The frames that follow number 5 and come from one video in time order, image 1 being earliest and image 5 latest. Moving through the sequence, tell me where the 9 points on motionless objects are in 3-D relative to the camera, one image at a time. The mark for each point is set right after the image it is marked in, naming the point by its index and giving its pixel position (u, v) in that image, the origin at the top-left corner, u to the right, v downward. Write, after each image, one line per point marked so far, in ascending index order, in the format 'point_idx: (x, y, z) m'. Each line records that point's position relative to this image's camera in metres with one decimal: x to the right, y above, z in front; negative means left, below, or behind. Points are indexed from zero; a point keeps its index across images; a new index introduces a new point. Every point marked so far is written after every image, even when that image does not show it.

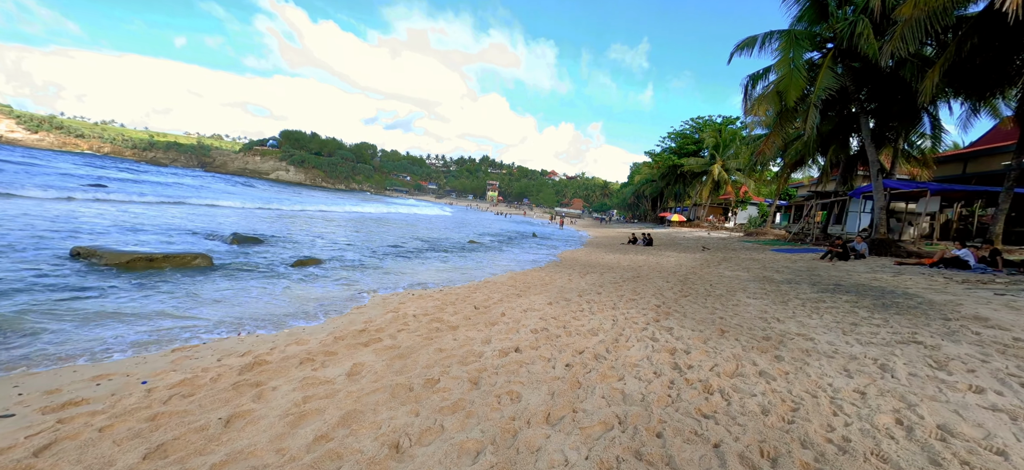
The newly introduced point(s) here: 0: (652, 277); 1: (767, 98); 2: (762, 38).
0: (+3.5, -1.1, +10.8) m
1: (+7.7, +4.0, +12.8) m
2: (+8.2, +6.3, +13.8) m
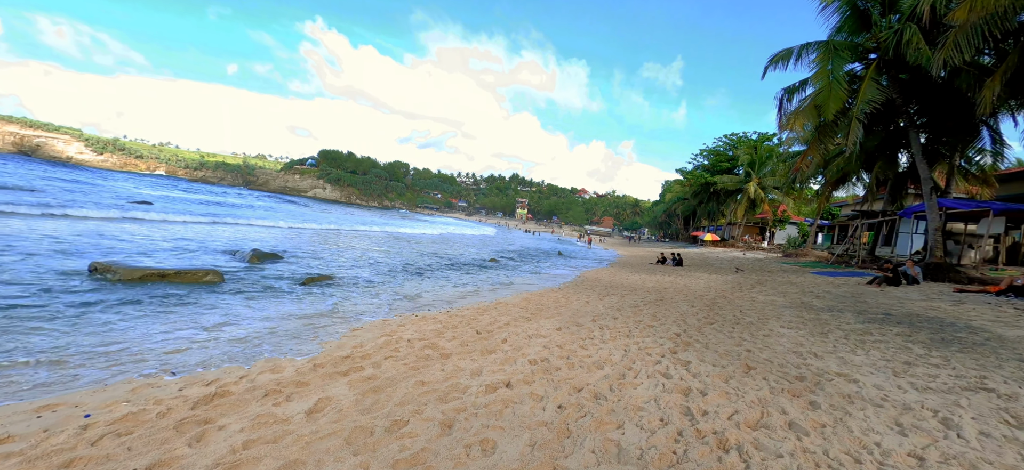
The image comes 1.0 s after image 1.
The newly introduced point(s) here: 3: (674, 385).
0: (+3.9, -1.6, +10.1) m
1: (+8.2, +3.4, +12.0) m
2: (+8.8, +5.6, +13.1) m
3: (+1.6, -1.4, +4.1) m
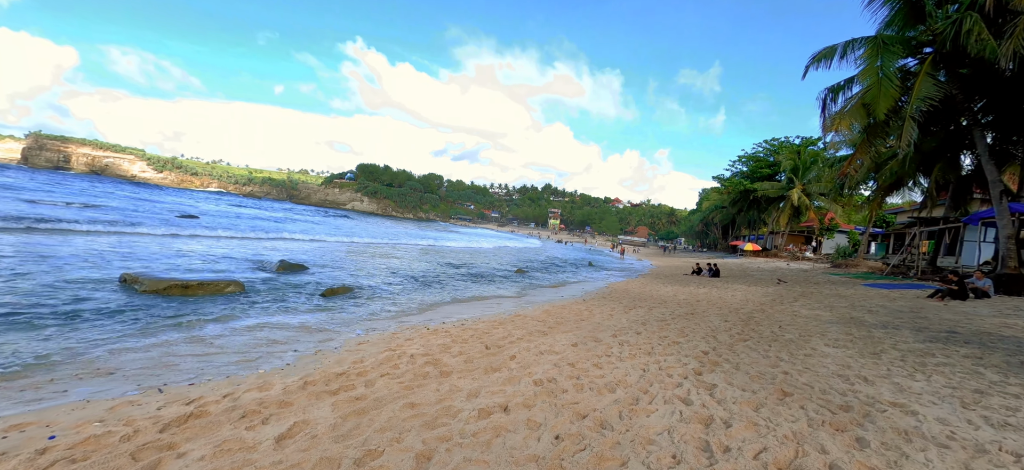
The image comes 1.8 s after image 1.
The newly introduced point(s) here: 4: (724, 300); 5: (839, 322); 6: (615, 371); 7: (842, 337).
0: (+4.3, -1.8, +9.4) m
1: (+8.8, +3.2, +11.1) m
2: (+9.4, +5.4, +12.2) m
3: (+1.6, -1.5, +3.6) m
4: (+6.4, -2.0, +12.9) m
5: (+6.7, -1.8, +8.7) m
6: (+1.2, -1.6, +4.8) m
7: (+5.6, -1.7, +7.2) m
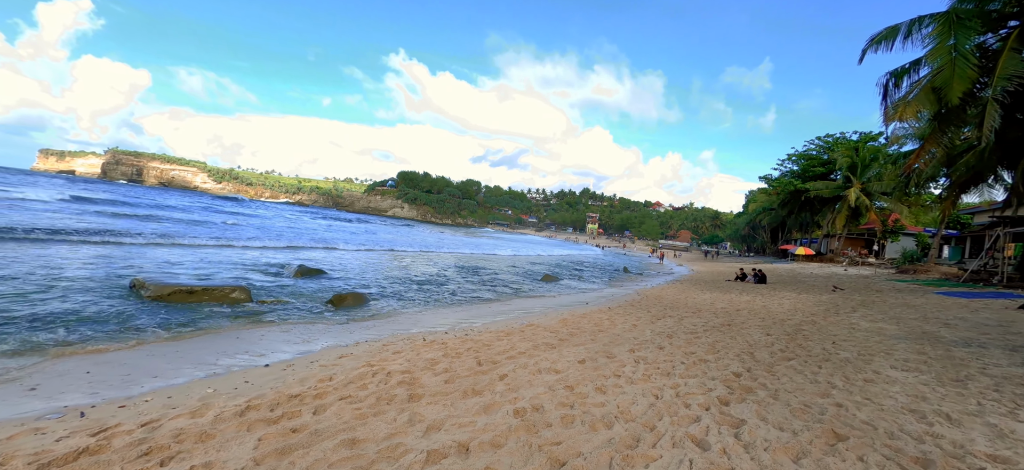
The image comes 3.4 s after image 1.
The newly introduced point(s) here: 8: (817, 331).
0: (+4.6, -1.8, +8.3) m
1: (+9.1, +3.2, +9.6) m
2: (+9.9, +5.4, +10.7) m
3: (+1.3, -1.5, +2.8) m
4: (+7.0, -2.0, +11.6) m
5: (+6.9, -1.8, +7.4) m
6: (+1.0, -1.5, +4.0) m
7: (+5.7, -1.7, +6.0) m
8: (+5.8, -1.8, +8.1) m
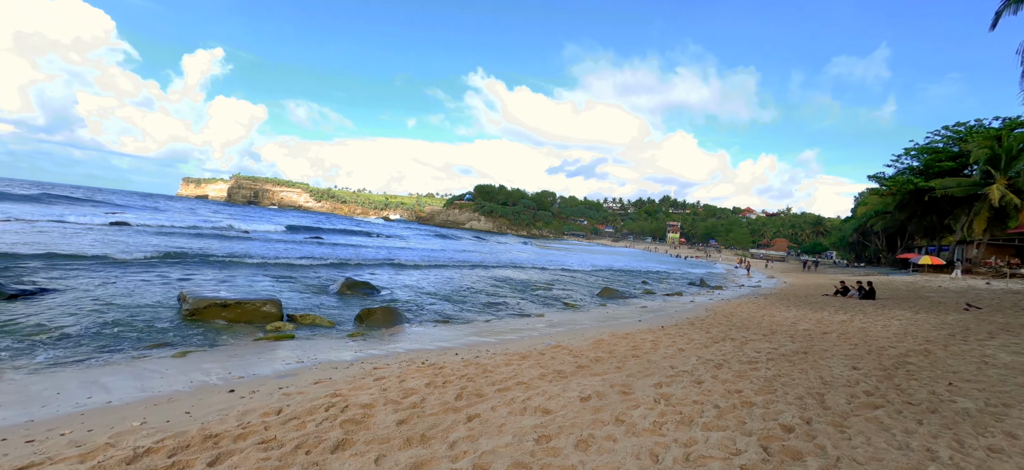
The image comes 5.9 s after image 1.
0: (+4.9, -1.9, +6.6) m
1: (+9.6, +3.1, +7.3) m
2: (+10.5, +5.3, +8.2) m
3: (+0.7, -1.5, +1.8) m
4: (+7.9, -2.2, +9.5) m
5: (+7.0, -1.8, +5.3) m
6: (+0.6, -1.6, +3.1) m
7: (+5.6, -1.8, +4.2) m
8: (+6.1, -1.9, +6.2) m
